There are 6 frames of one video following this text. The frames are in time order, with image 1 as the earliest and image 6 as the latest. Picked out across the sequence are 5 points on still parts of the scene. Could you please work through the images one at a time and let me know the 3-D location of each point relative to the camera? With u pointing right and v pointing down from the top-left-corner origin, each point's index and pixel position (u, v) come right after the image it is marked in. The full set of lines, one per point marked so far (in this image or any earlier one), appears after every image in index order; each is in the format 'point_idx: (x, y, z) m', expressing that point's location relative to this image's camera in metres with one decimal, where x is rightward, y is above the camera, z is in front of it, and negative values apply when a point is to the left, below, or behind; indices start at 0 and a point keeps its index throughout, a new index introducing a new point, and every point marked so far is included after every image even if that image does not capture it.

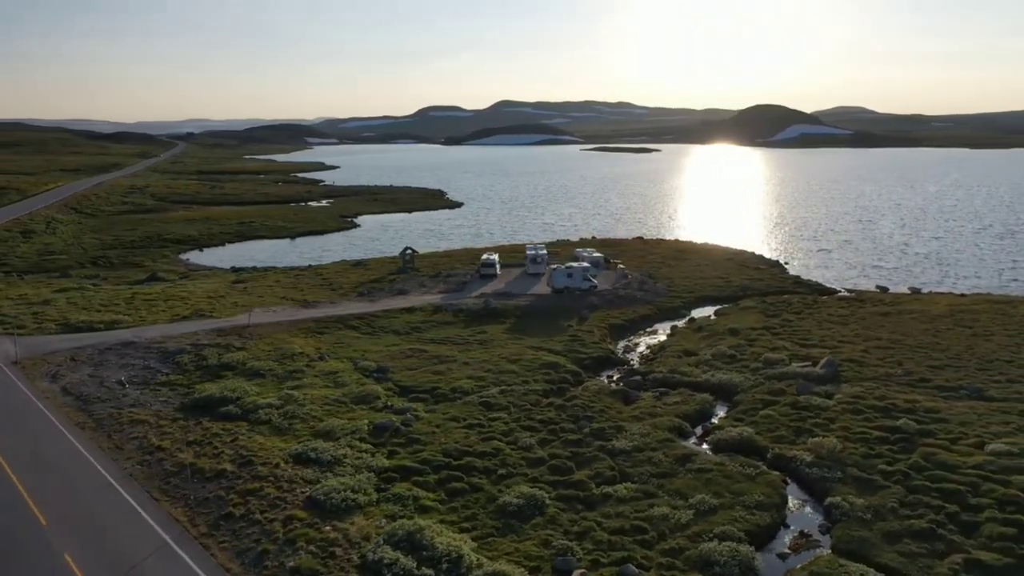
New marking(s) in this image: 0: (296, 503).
0: (-5.1, -5.1, +19.4) m
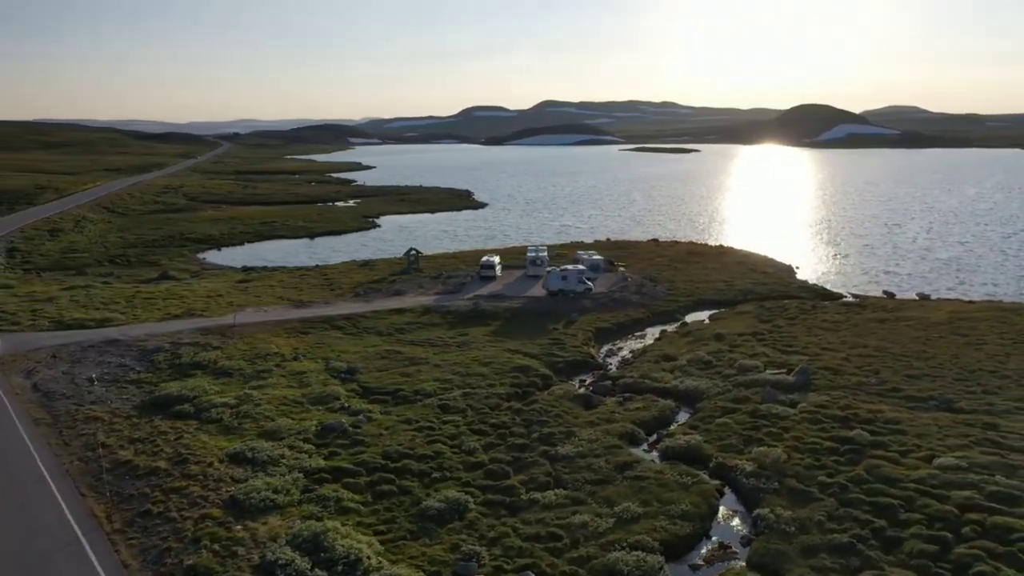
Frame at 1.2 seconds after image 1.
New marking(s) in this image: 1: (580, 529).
0: (-7.2, -5.2, +19.7) m
1: (+1.7, -5.9, +19.9) m
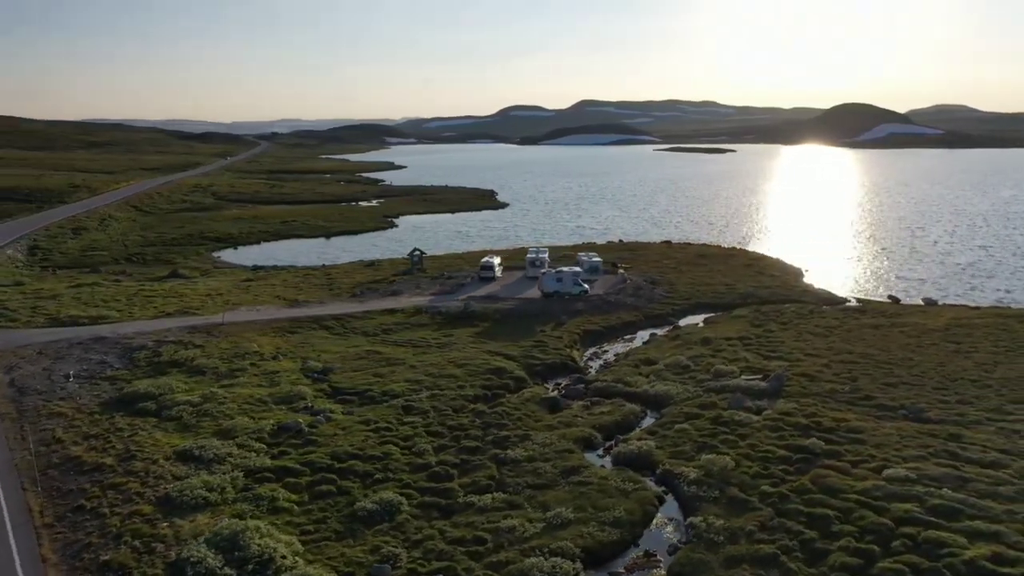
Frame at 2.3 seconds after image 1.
0: (-9.0, -5.2, +20.2) m
1: (-0.1, -6.0, +20.0) m
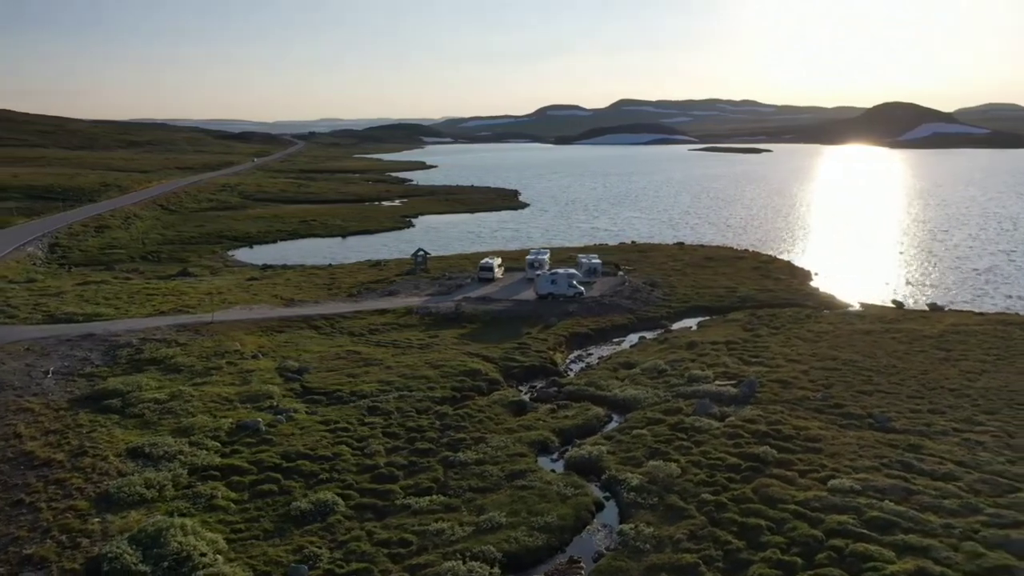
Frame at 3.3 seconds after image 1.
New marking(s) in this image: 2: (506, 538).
0: (-10.7, -5.2, +20.7) m
1: (-1.9, -6.1, +20.1) m
2: (-0.2, -6.1, +20.0) m
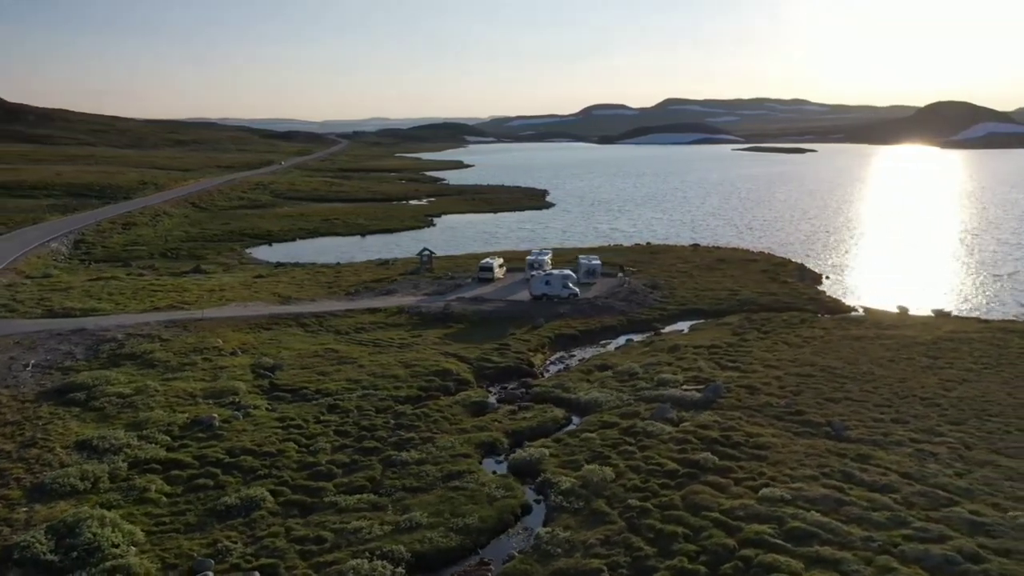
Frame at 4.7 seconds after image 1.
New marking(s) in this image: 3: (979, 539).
0: (-12.8, -5.2, +21.4) m
1: (-4.0, -6.1, +20.3) m
2: (-2.3, -6.2, +20.1) m
3: (+11.0, -5.9, +19.2) m
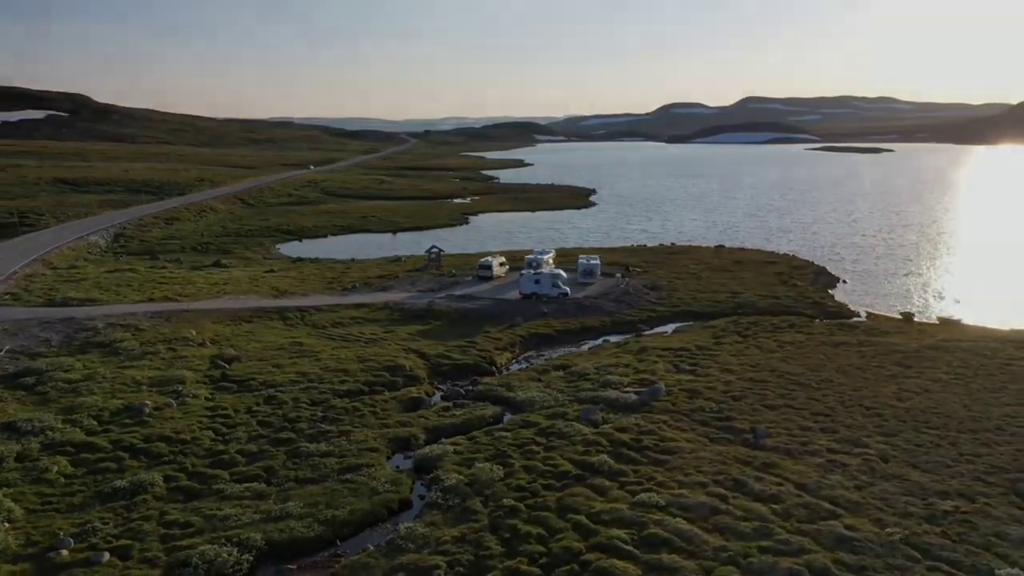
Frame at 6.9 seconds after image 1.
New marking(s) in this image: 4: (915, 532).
0: (-16.1, -4.8, +22.7) m
1: (-7.5, -6.0, +20.8) m
2: (-5.8, -6.0, +20.5) m
3: (+7.4, -6.0, +18.4) m
4: (+9.6, -5.8, +19.5) m
